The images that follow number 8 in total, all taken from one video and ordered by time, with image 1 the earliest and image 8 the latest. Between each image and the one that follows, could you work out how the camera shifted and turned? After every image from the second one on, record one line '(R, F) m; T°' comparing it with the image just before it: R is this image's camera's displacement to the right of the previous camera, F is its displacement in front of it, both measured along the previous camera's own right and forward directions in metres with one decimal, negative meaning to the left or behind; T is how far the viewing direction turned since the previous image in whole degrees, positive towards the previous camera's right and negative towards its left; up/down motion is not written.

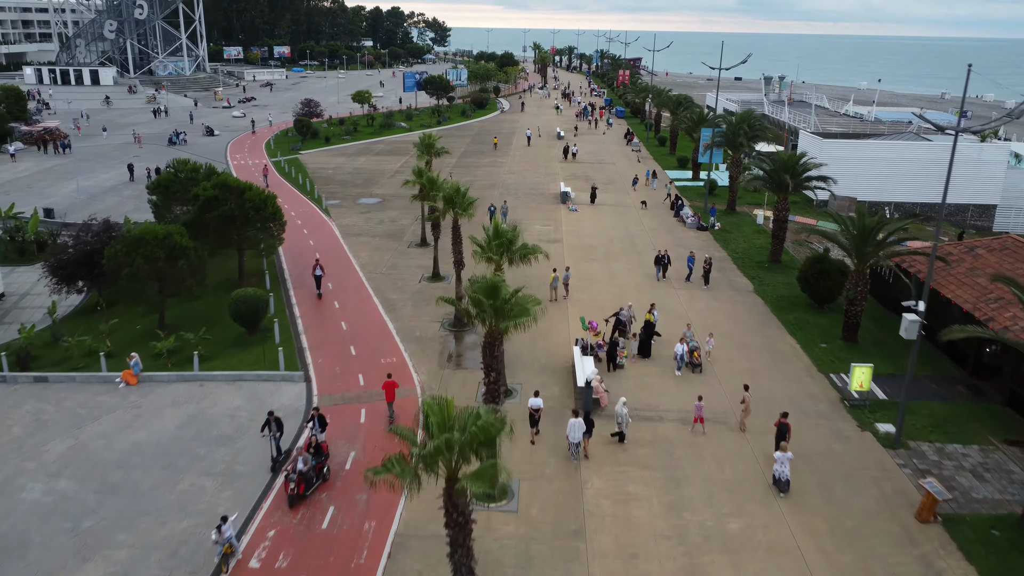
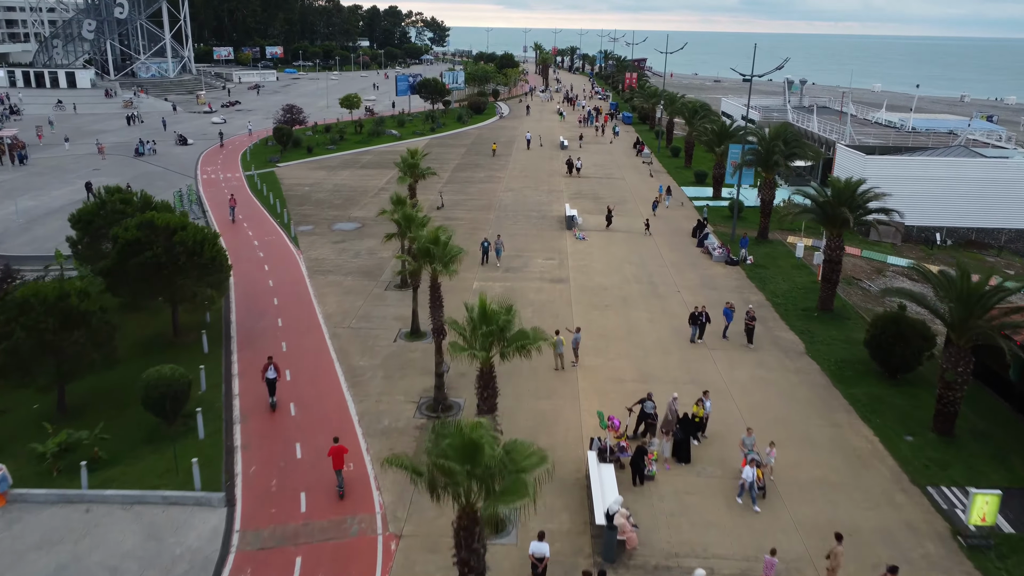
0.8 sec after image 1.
(+0.1, +4.6) m; 0°
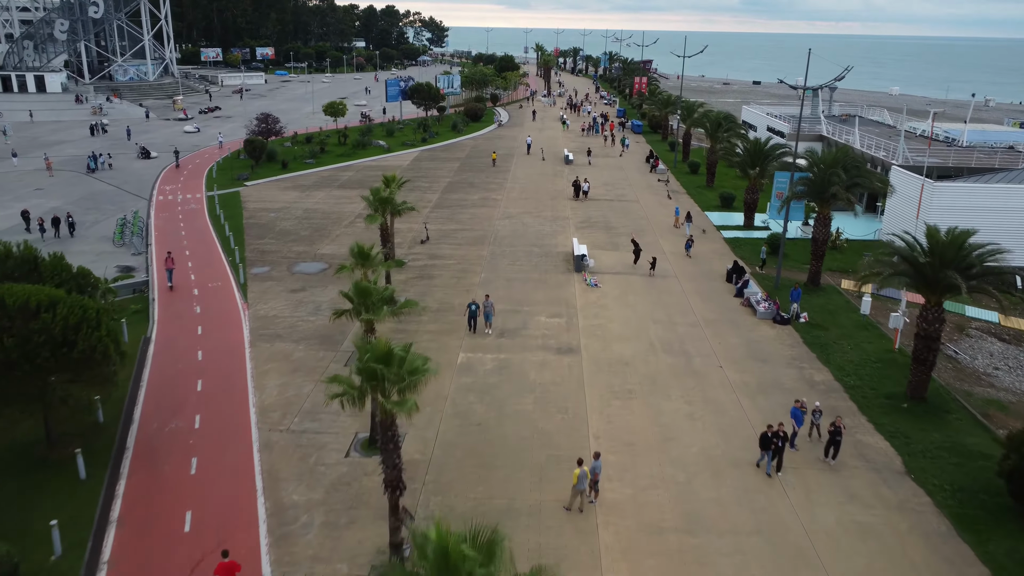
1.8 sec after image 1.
(+0.2, +5.3) m; 0°
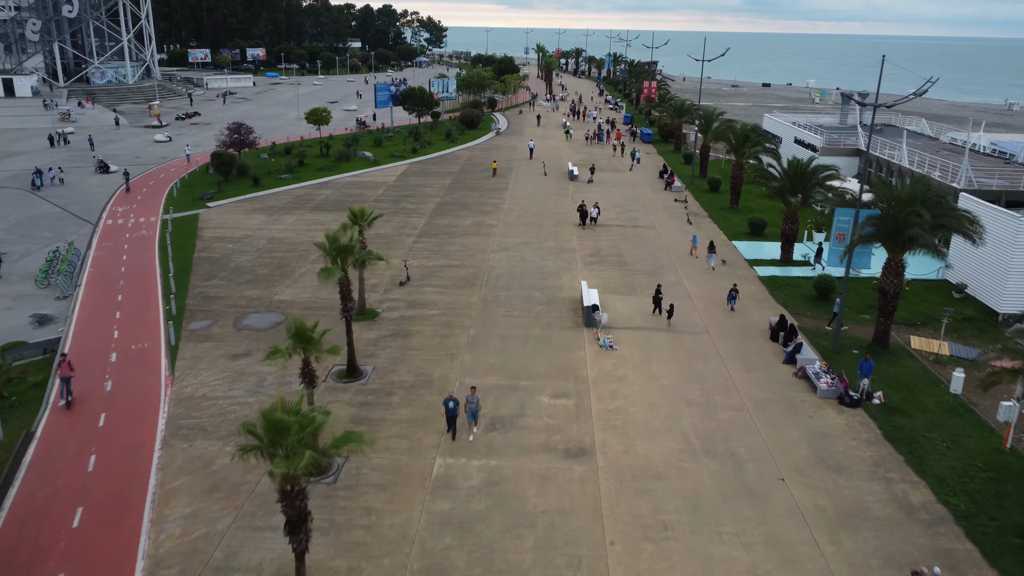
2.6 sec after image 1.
(+0.2, +4.7) m; 0°
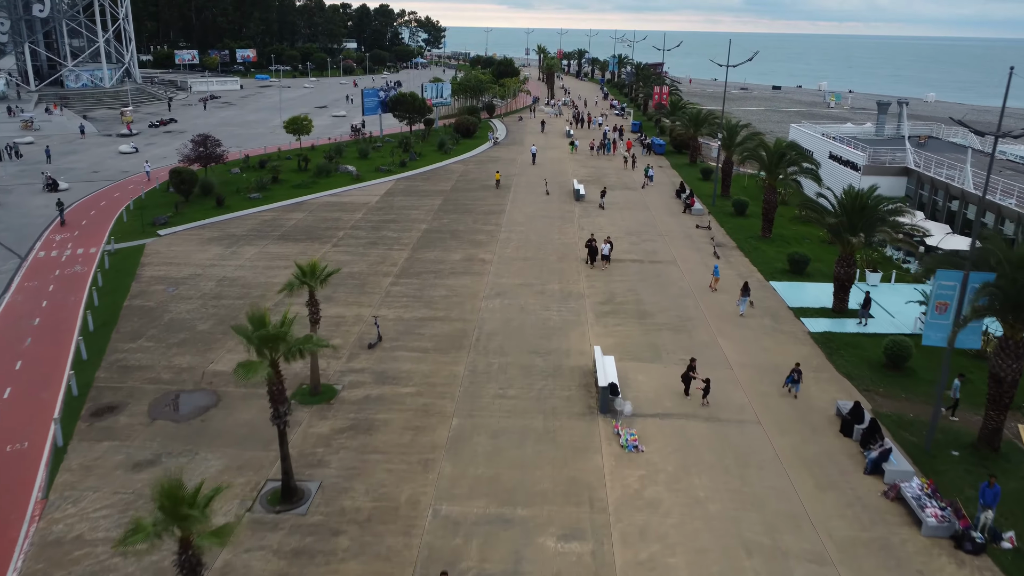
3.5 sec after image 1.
(+0.2, +4.7) m; 0°
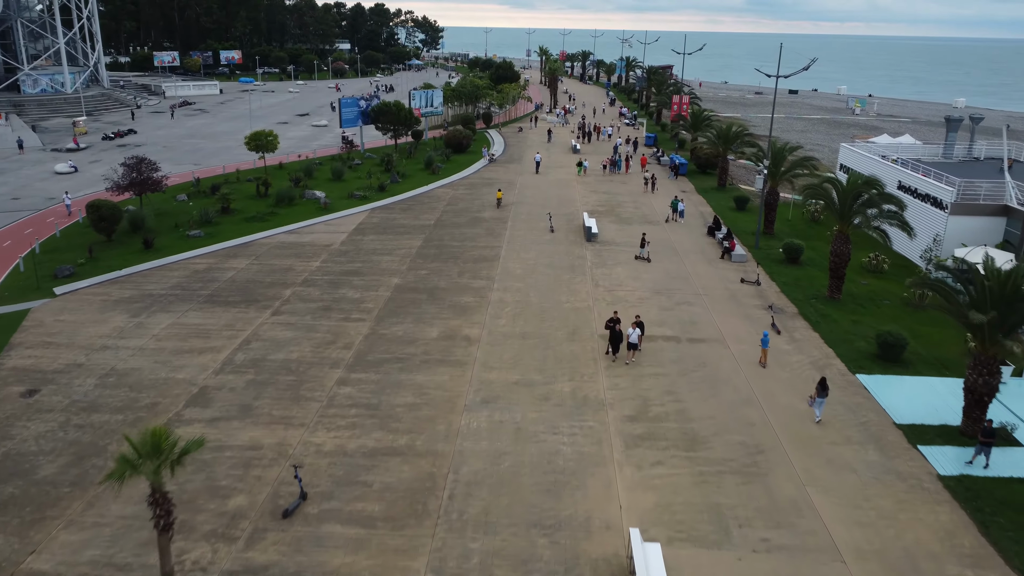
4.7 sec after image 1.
(+0.2, +6.7) m; 0°
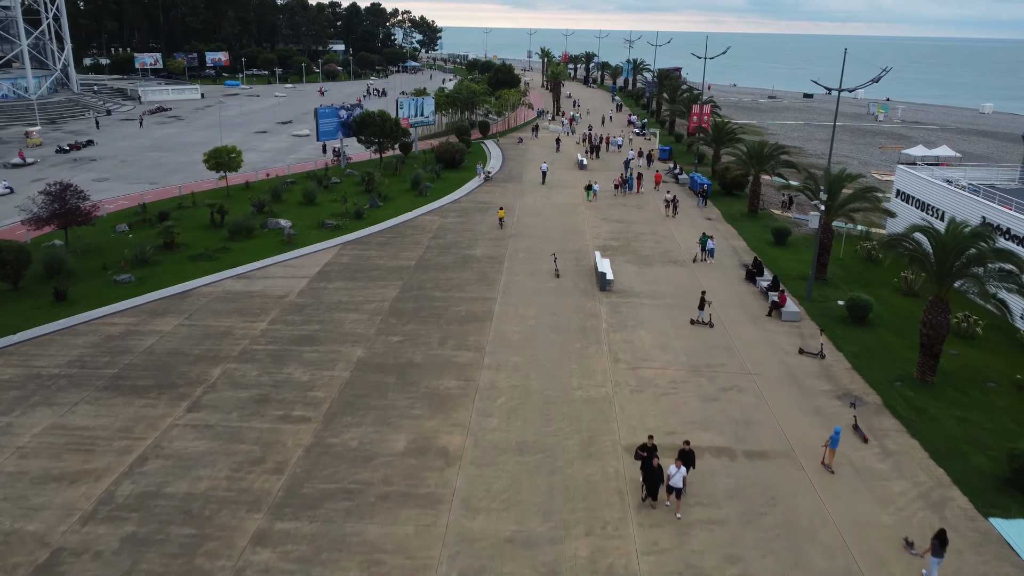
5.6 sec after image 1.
(+0.2, +5.4) m; 0°
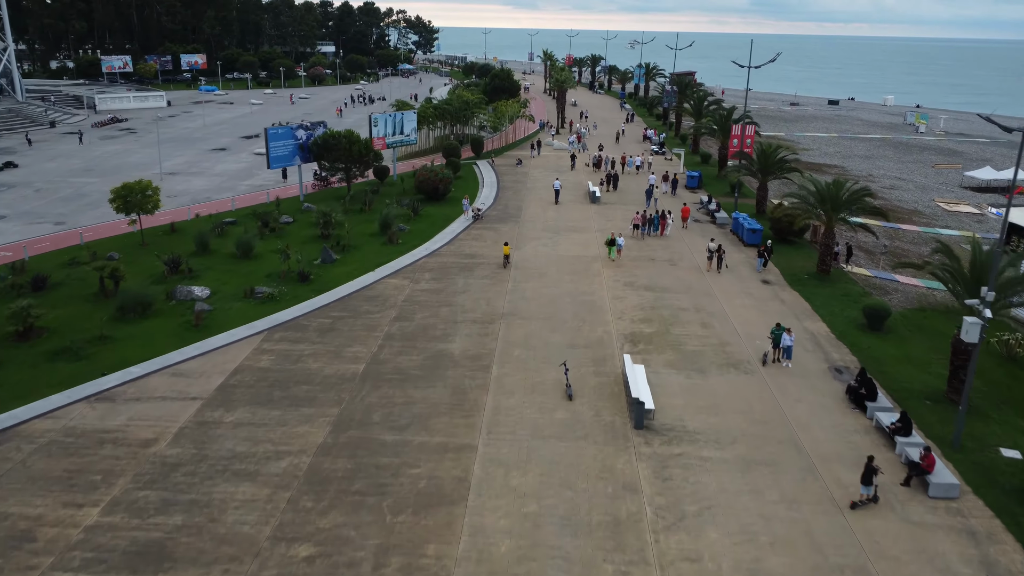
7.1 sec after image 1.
(+0.3, +8.2) m; 0°
